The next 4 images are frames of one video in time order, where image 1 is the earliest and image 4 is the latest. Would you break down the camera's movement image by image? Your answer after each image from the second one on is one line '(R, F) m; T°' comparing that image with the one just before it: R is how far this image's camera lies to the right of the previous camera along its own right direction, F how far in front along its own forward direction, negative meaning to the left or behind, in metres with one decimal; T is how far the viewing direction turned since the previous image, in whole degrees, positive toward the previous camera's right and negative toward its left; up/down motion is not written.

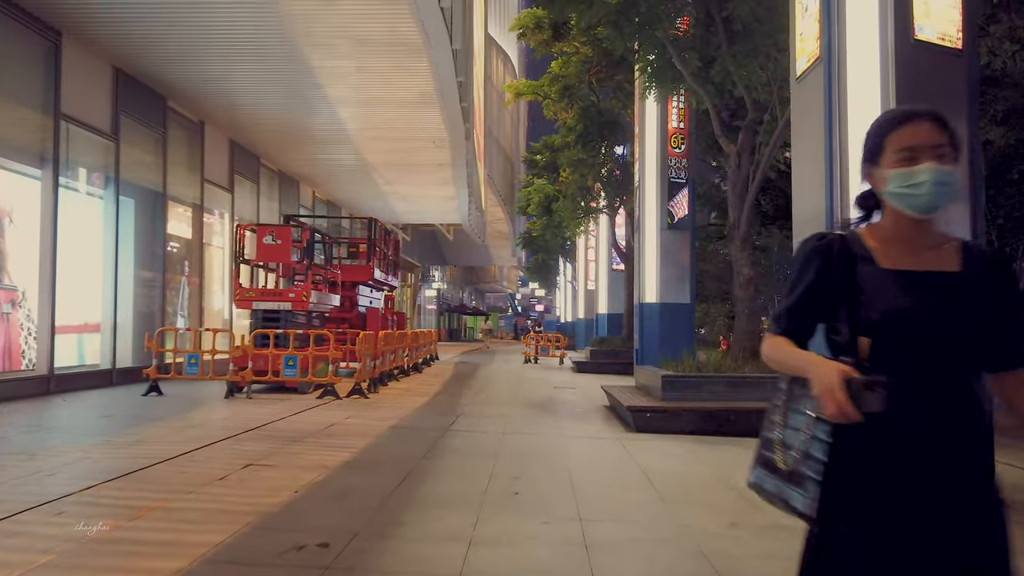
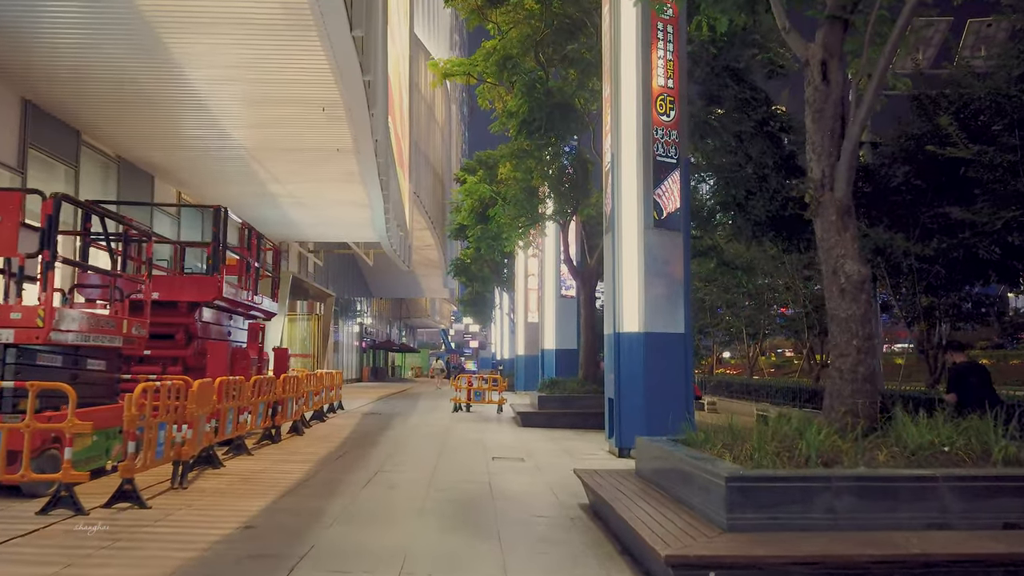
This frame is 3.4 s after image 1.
(+0.2, +5.5) m; +5°
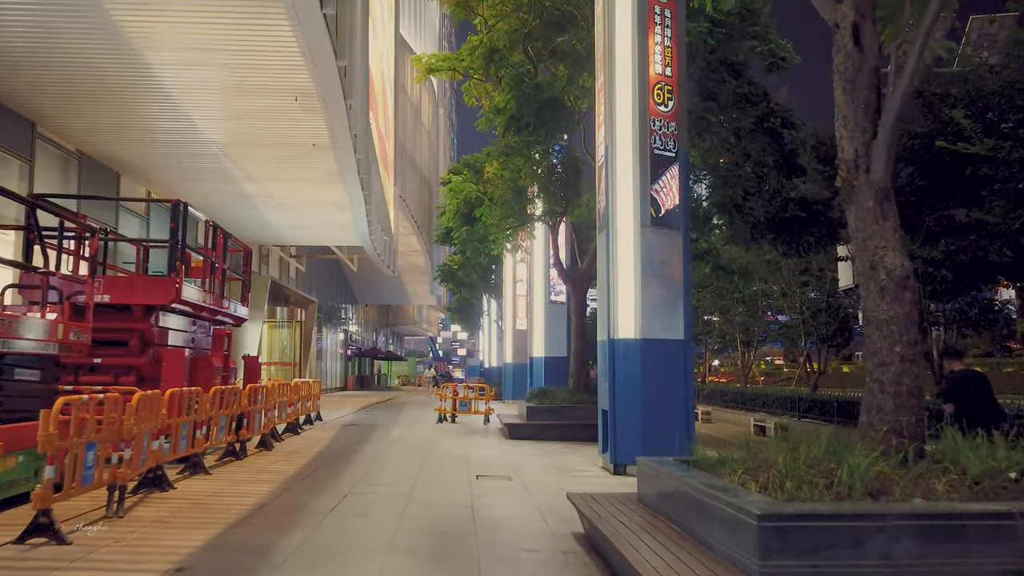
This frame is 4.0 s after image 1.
(0.0, +0.9) m; +1°
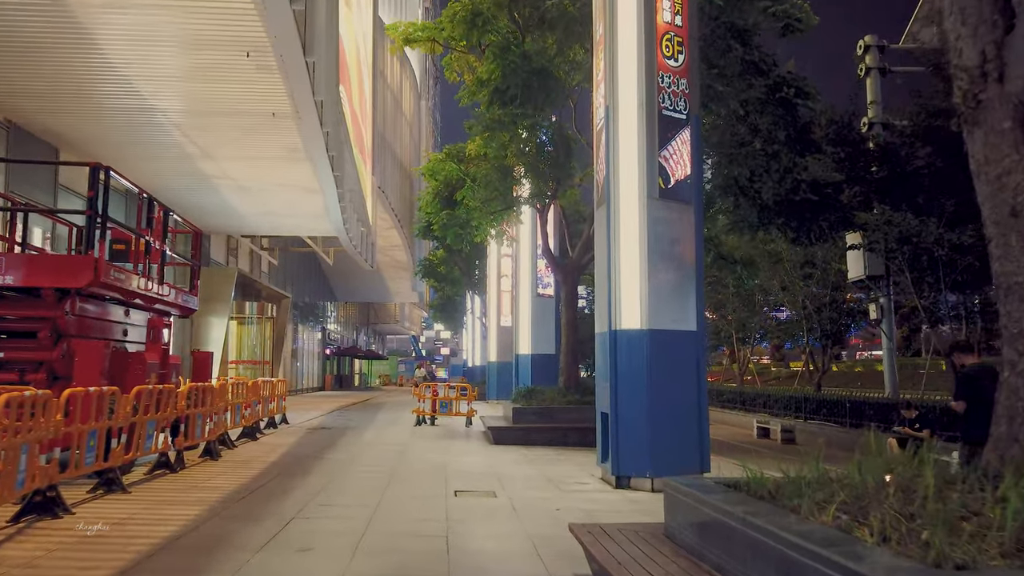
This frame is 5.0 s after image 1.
(0.0, +1.6) m; +1°
